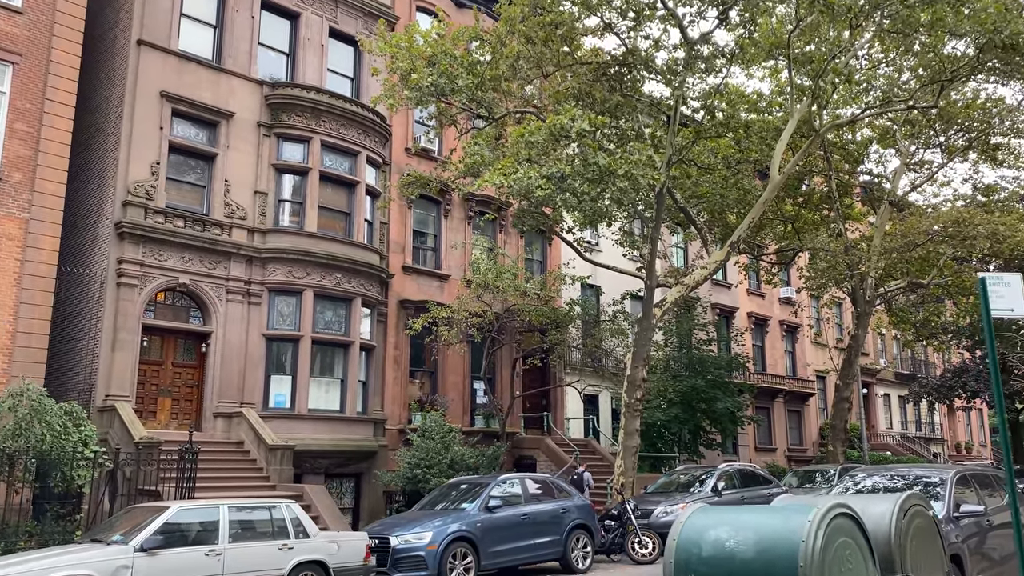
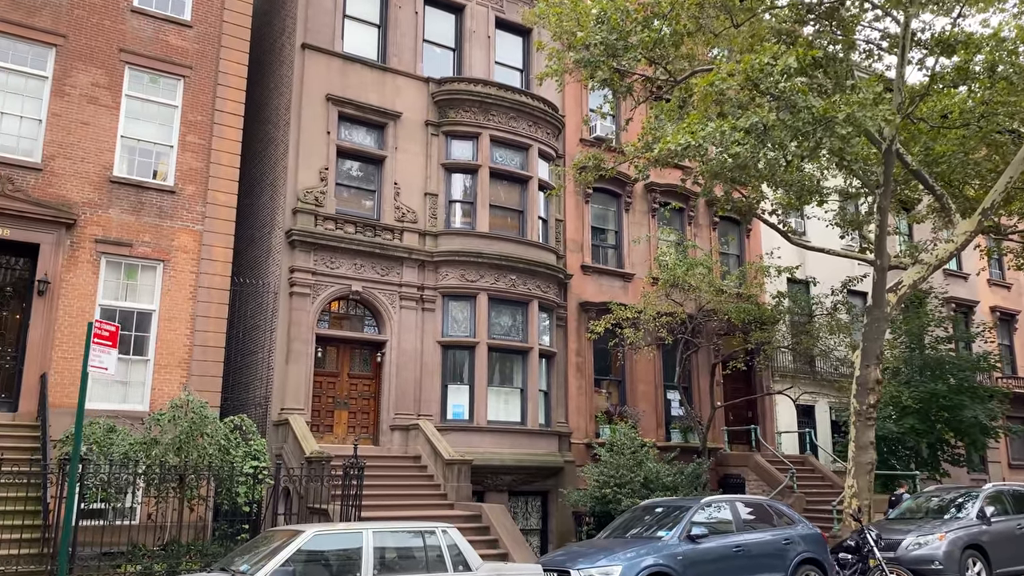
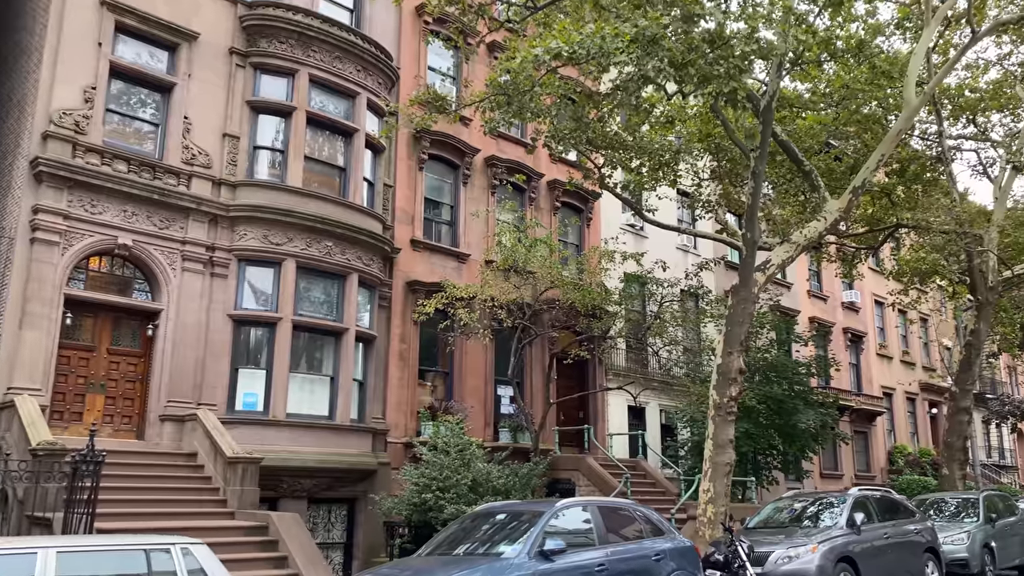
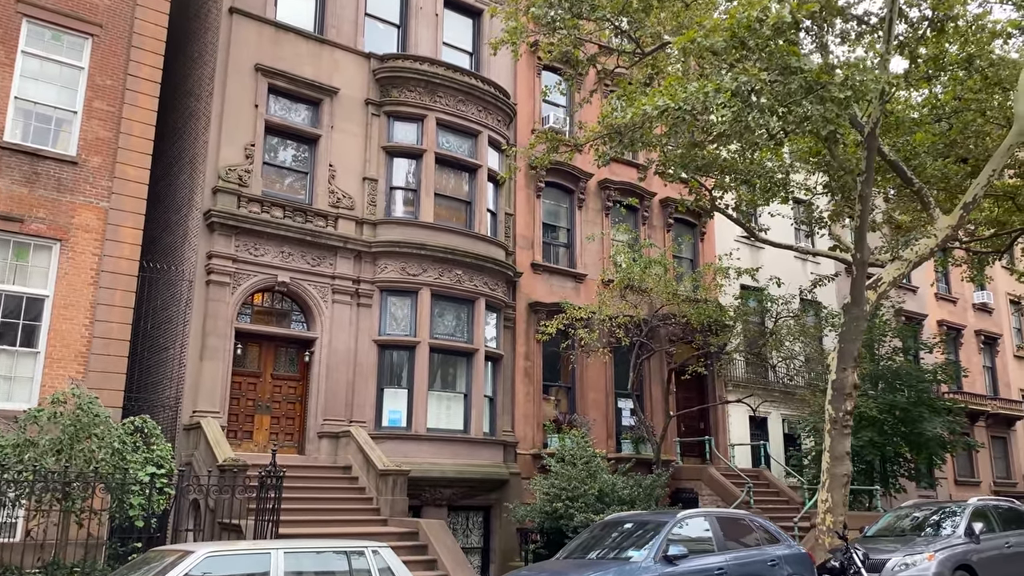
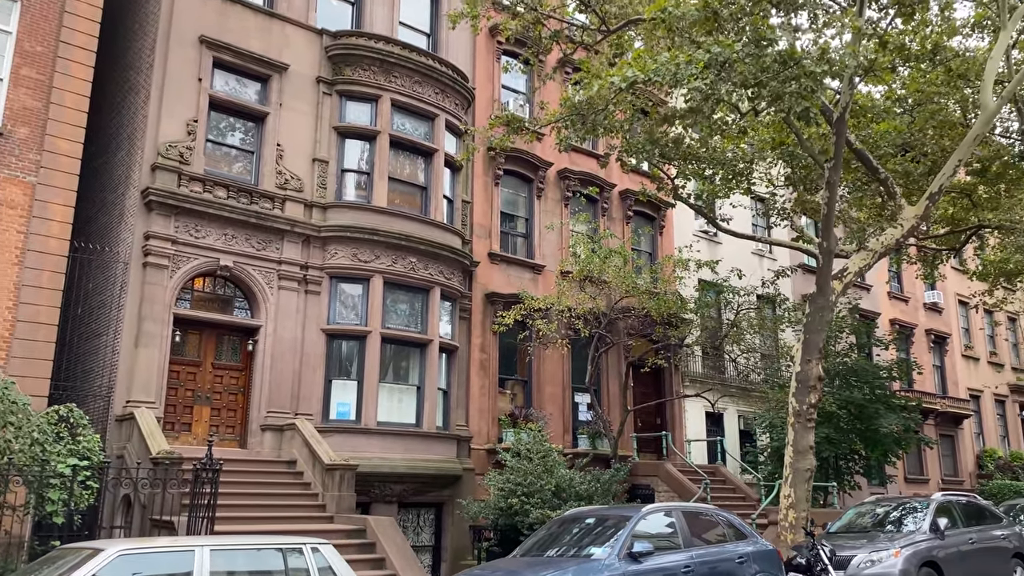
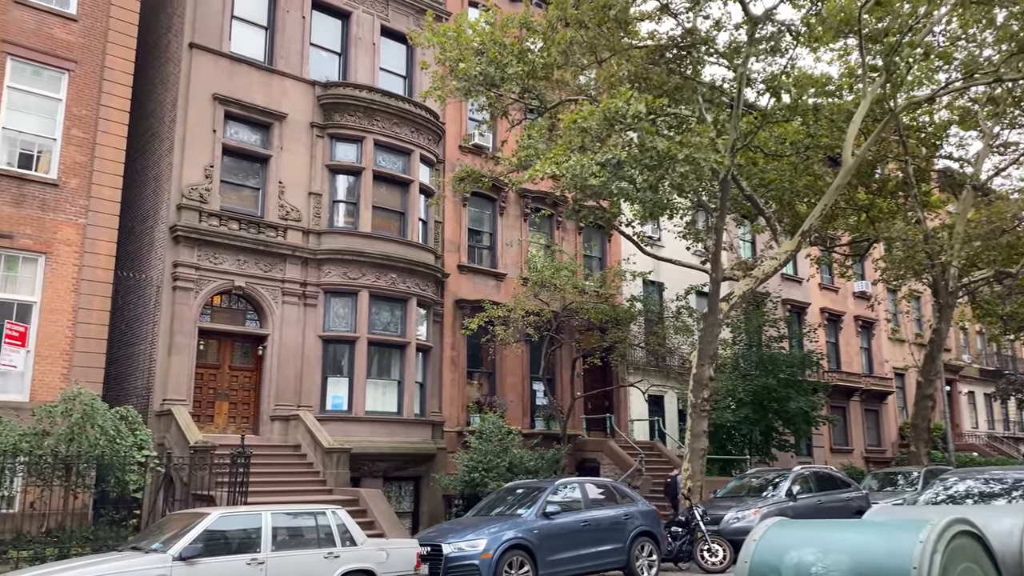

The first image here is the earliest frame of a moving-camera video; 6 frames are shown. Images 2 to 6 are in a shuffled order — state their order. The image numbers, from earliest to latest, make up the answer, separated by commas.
6, 2, 4, 5, 3
